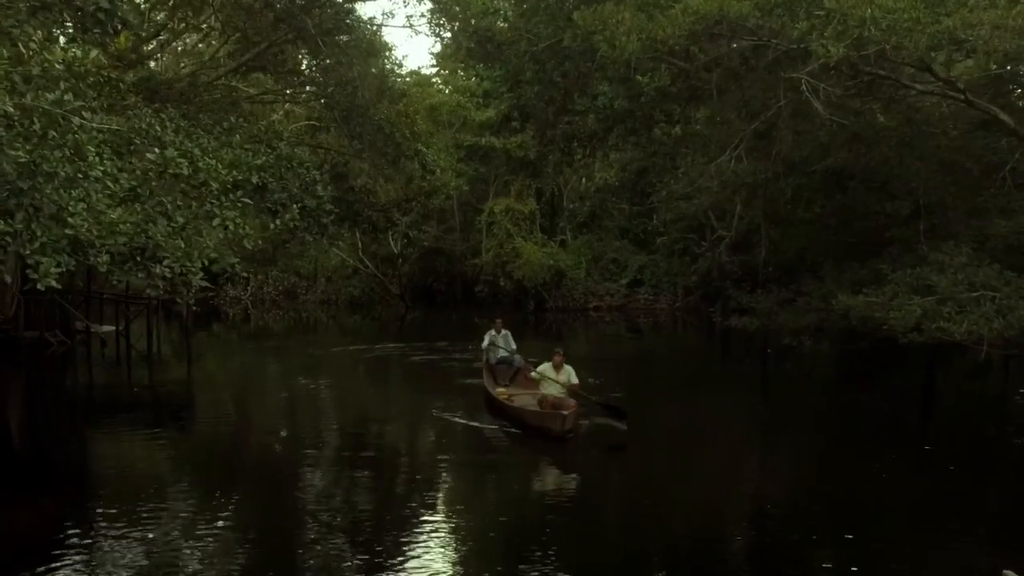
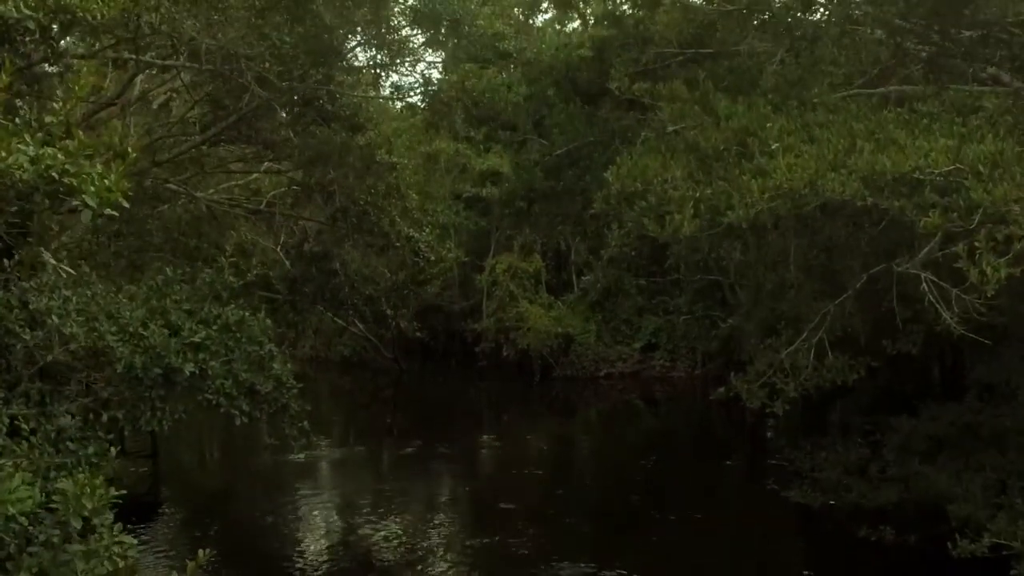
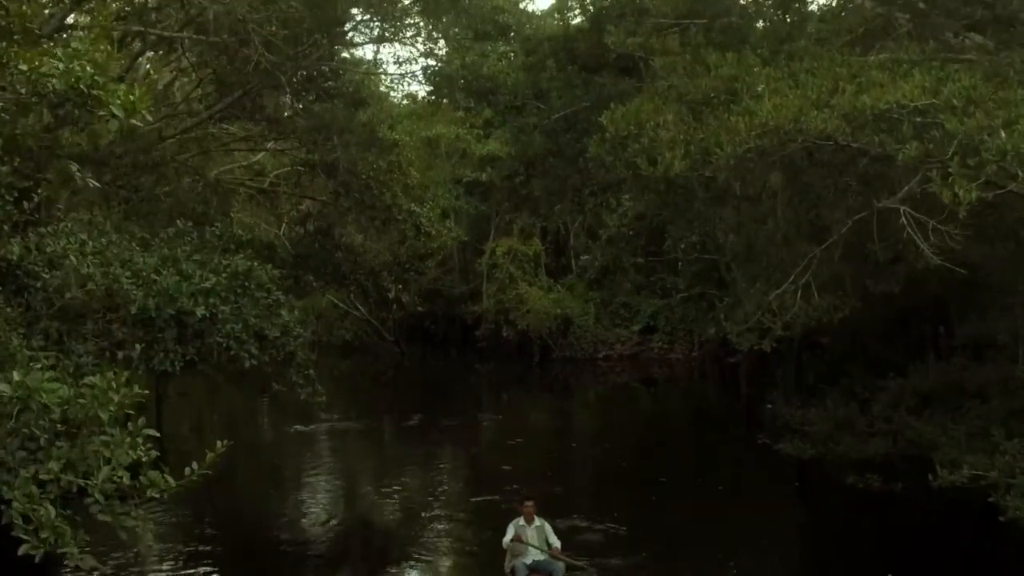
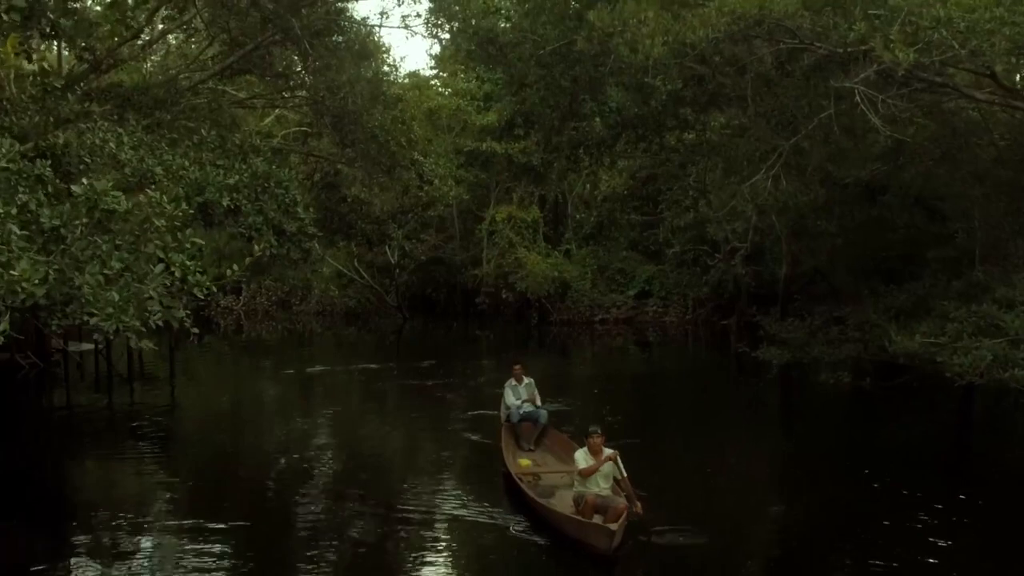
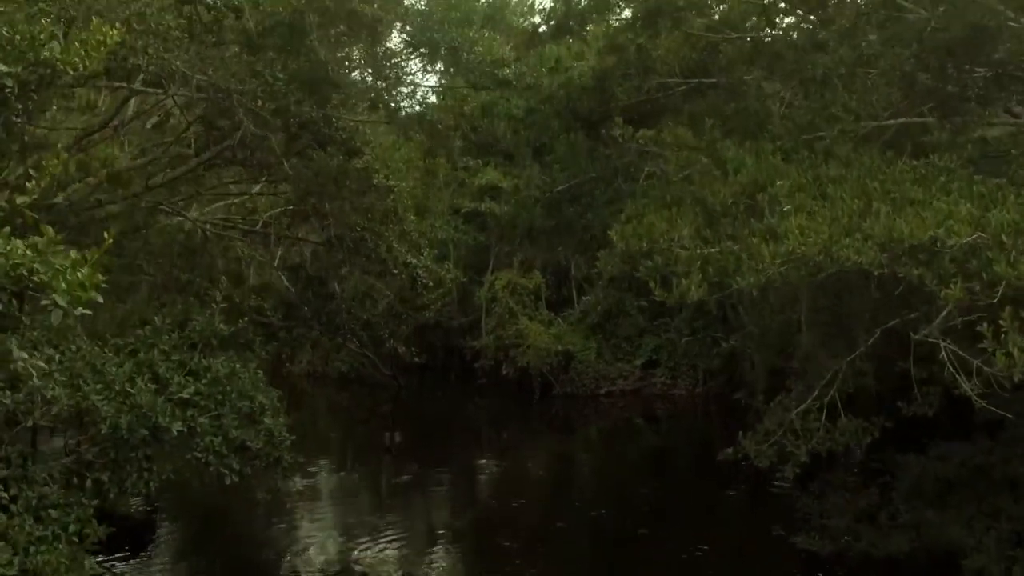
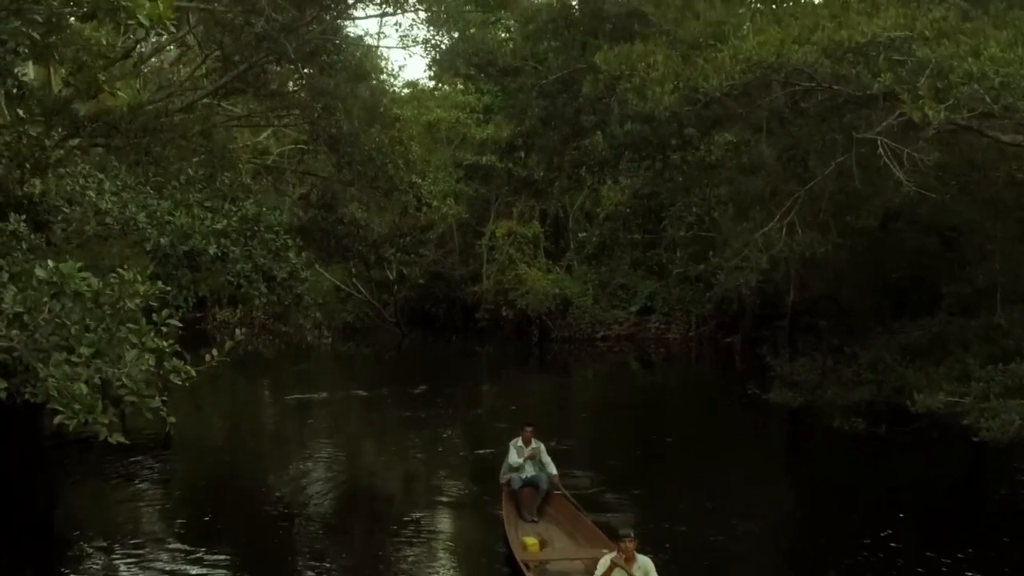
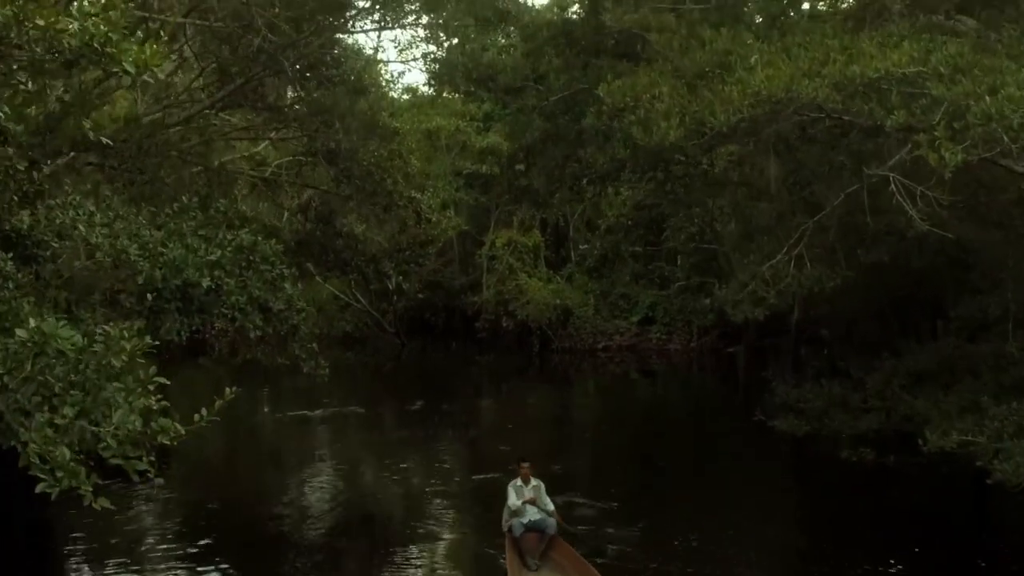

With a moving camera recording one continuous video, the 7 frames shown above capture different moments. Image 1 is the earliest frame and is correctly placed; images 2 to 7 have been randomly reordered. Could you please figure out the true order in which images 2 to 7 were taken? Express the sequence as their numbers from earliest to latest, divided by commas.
4, 6, 7, 3, 2, 5
